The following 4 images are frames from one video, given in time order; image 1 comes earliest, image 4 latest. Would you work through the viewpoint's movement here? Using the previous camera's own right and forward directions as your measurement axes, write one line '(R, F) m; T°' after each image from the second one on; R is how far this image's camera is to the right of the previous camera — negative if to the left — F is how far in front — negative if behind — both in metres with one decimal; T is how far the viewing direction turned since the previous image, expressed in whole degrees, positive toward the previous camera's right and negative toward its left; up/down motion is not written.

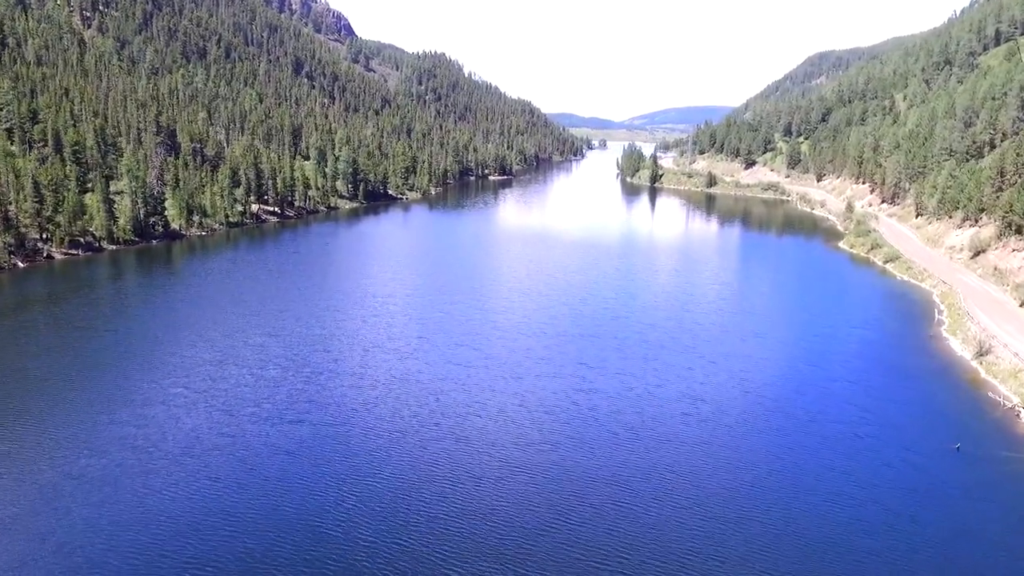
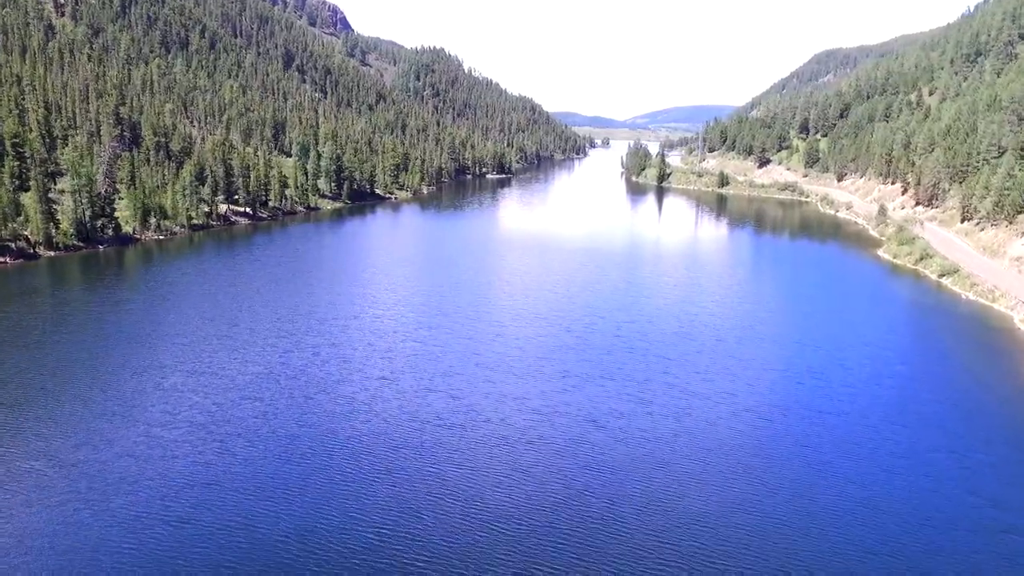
(+0.7, +11.7) m; 0°
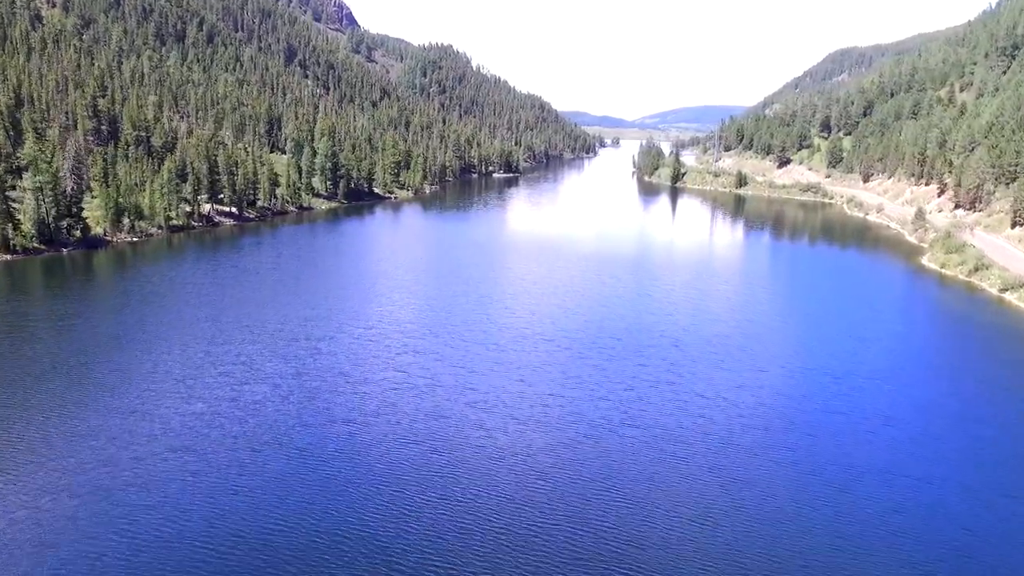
(+0.4, +8.1) m; -1°
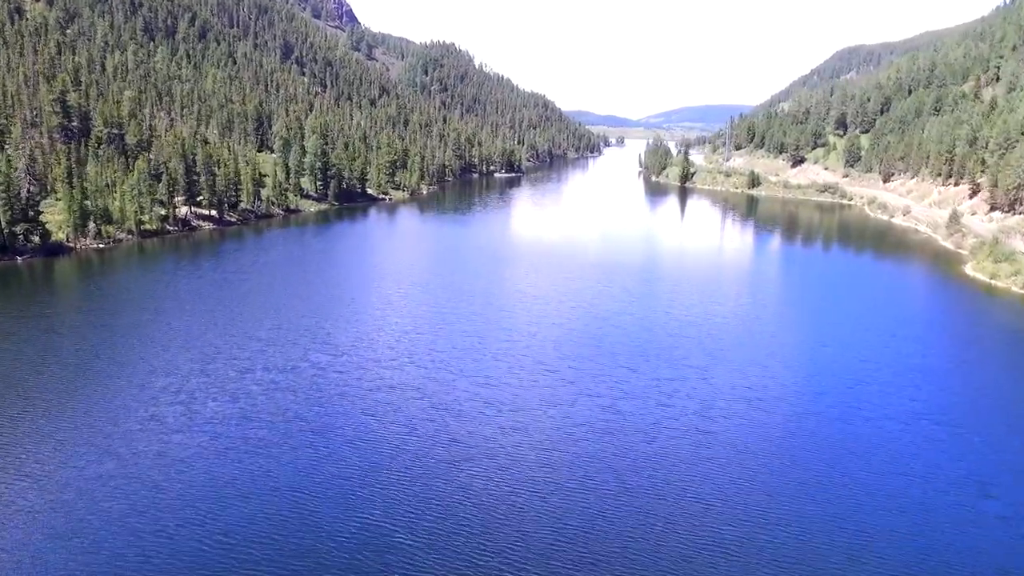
(+0.4, +7.4) m; 0°
